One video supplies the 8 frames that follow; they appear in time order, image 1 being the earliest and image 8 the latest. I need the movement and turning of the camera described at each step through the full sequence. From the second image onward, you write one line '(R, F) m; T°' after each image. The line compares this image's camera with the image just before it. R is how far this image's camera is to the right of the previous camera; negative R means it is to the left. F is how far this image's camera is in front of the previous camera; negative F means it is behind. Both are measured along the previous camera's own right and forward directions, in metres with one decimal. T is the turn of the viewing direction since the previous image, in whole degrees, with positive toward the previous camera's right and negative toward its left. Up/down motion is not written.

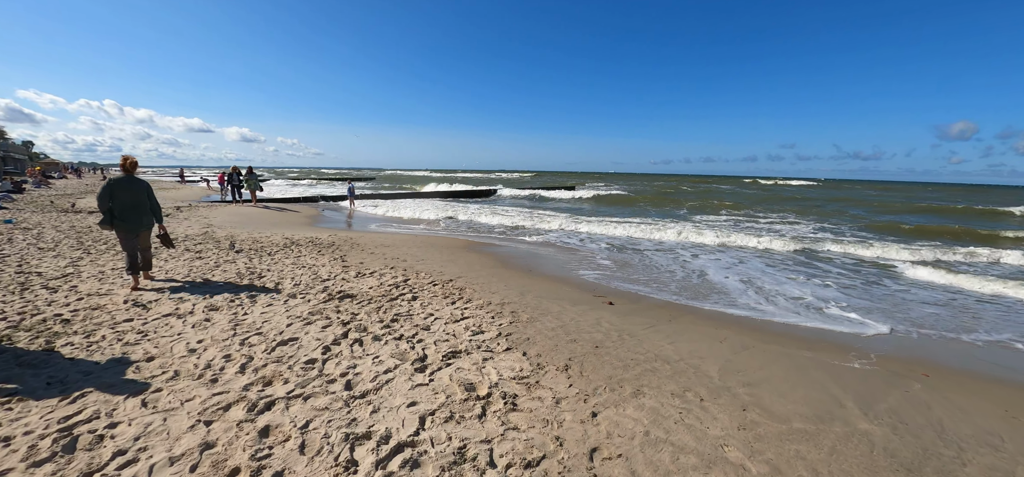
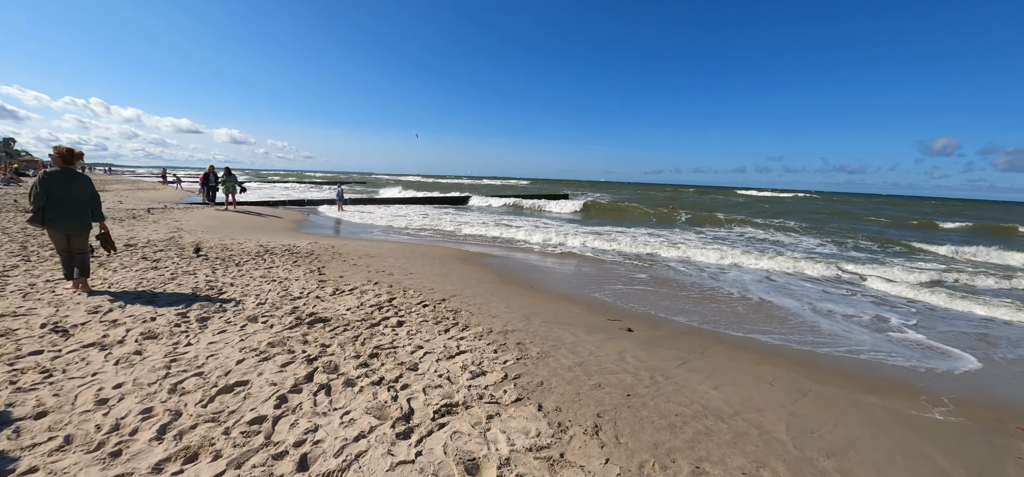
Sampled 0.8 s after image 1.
(-0.1, +0.7) m; +1°
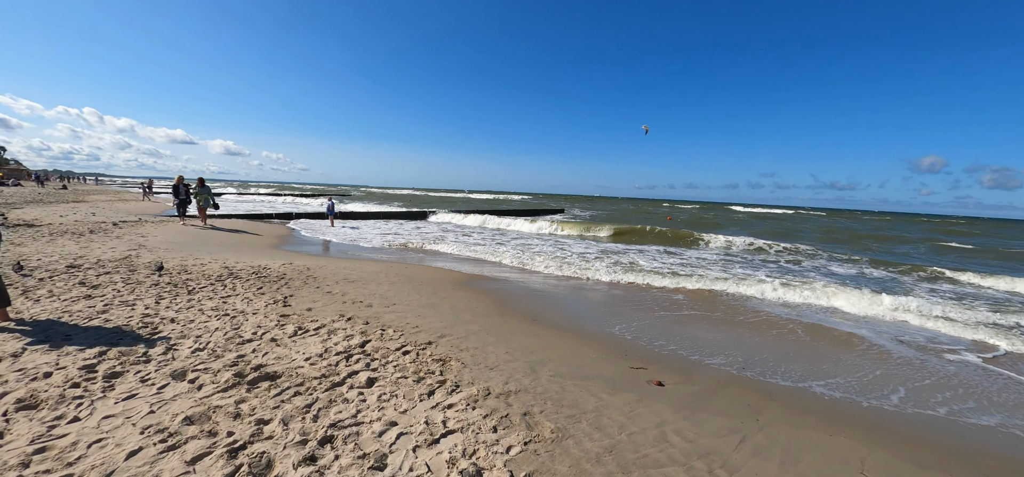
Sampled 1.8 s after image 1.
(-0.1, +0.8) m; 0°
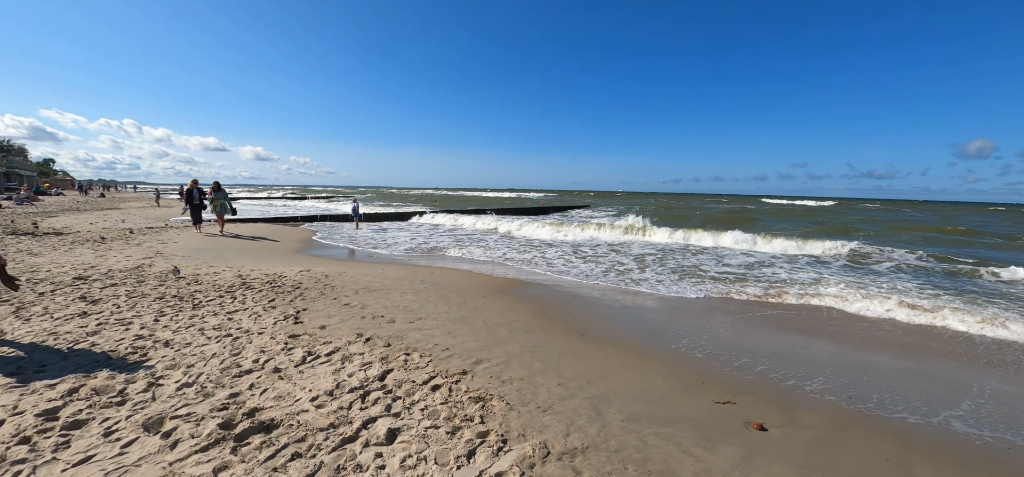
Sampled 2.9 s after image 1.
(-0.2, +0.8) m; -3°
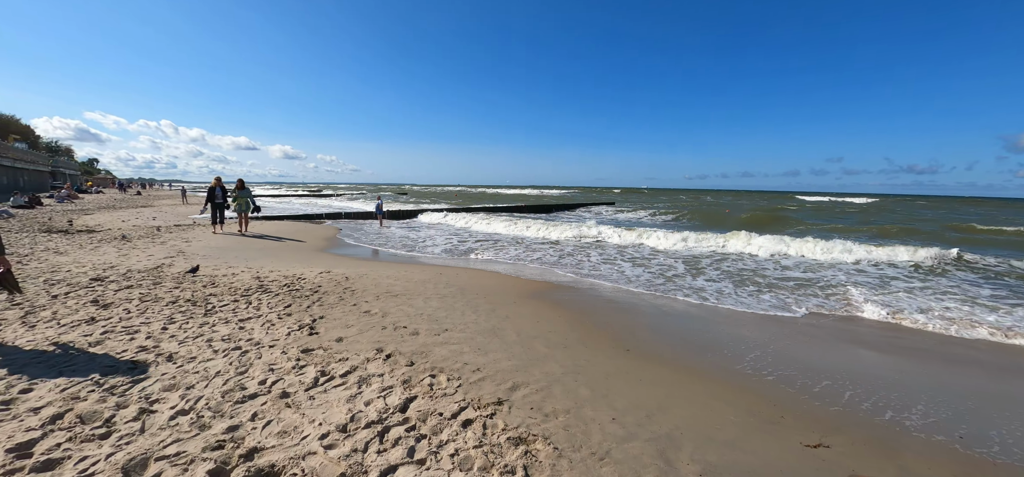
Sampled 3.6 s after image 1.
(-0.2, +0.5) m; -3°
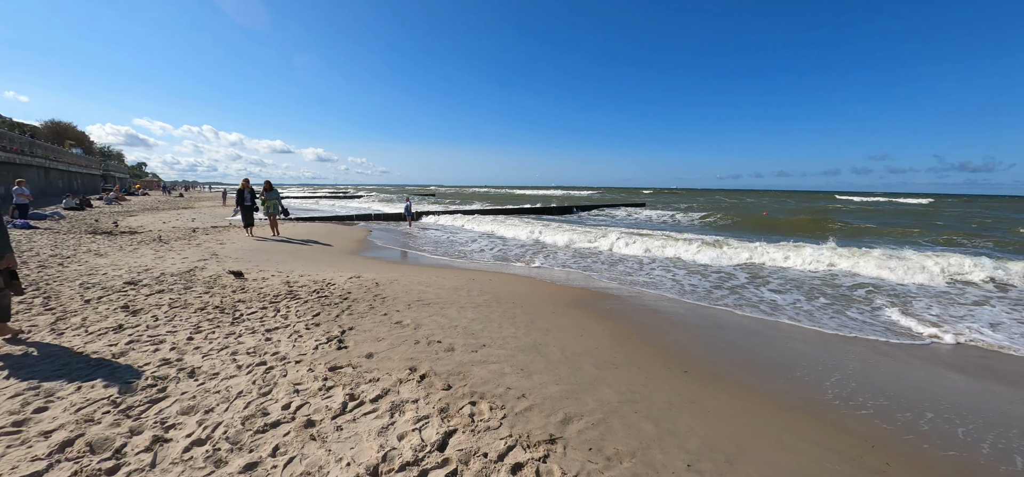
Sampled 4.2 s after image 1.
(-0.2, +0.4) m; -4°
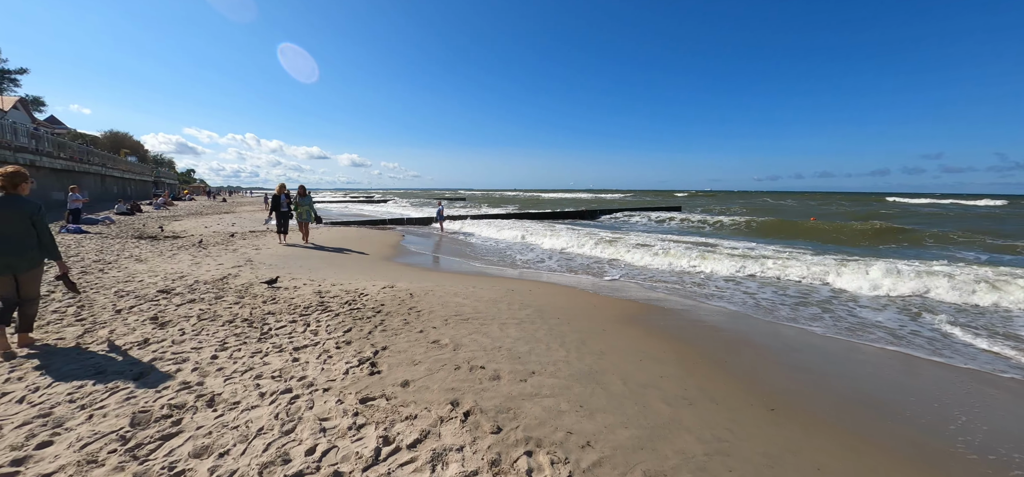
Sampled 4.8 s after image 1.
(-0.2, +0.5) m; -4°
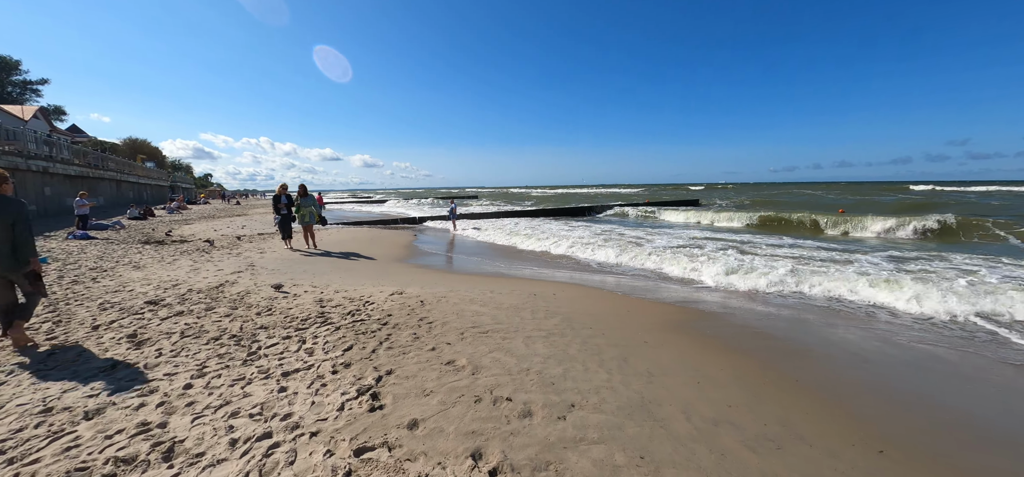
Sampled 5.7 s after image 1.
(-0.1, +0.6) m; -2°
